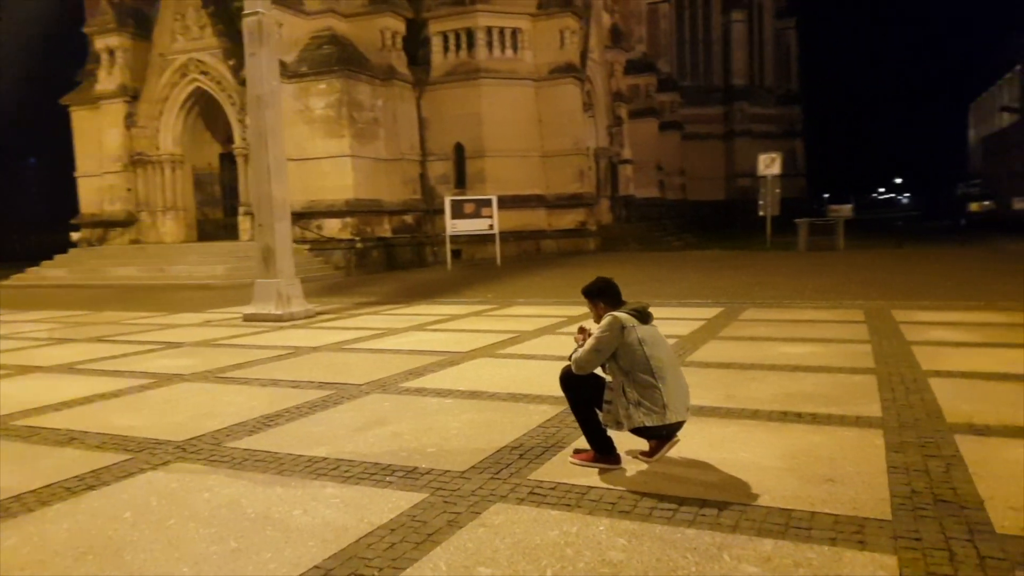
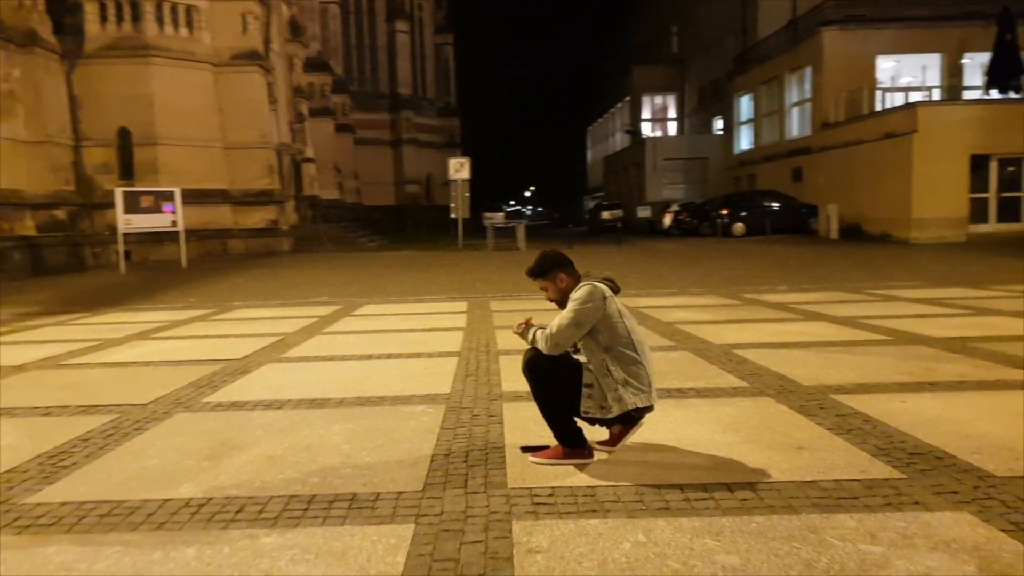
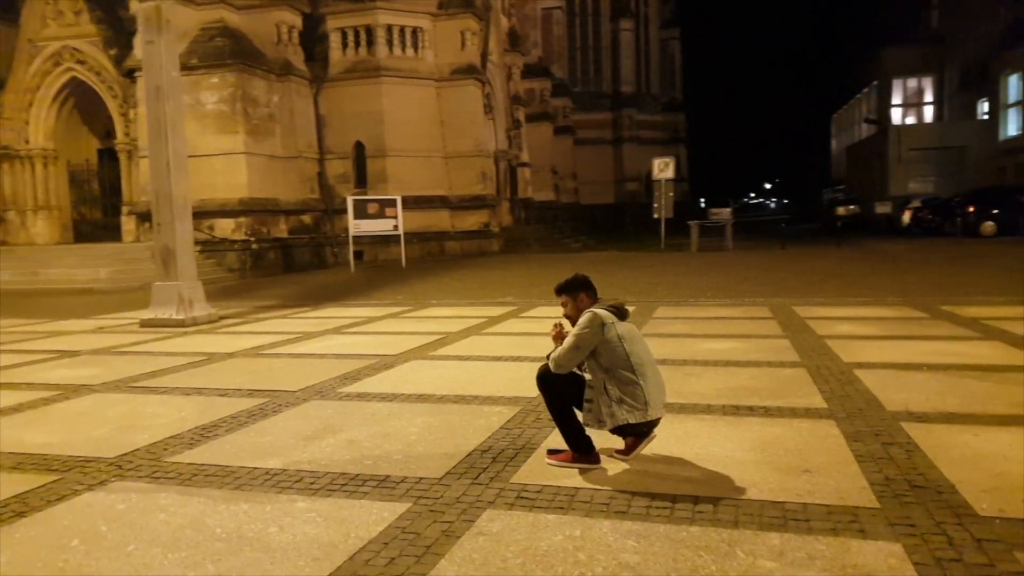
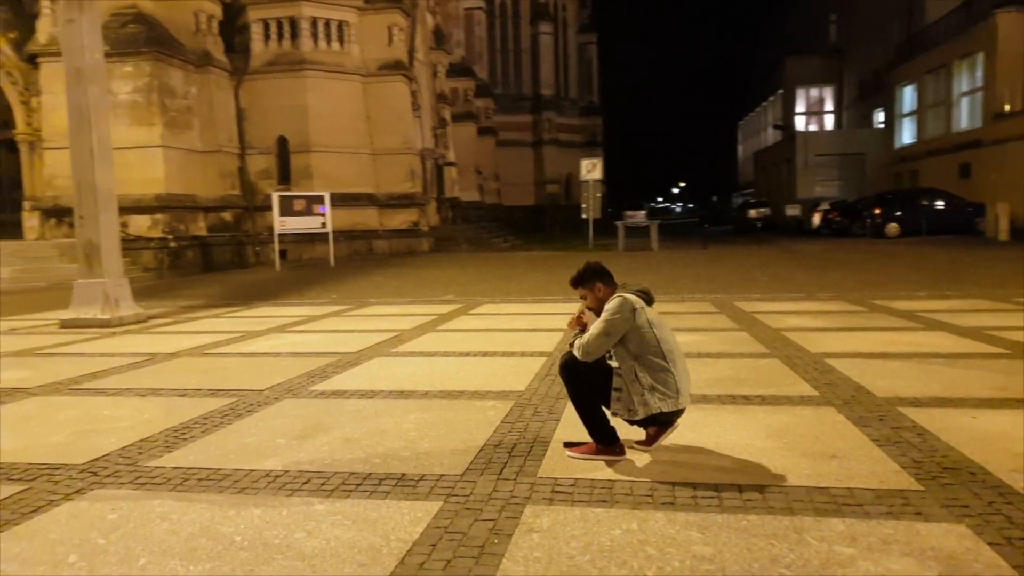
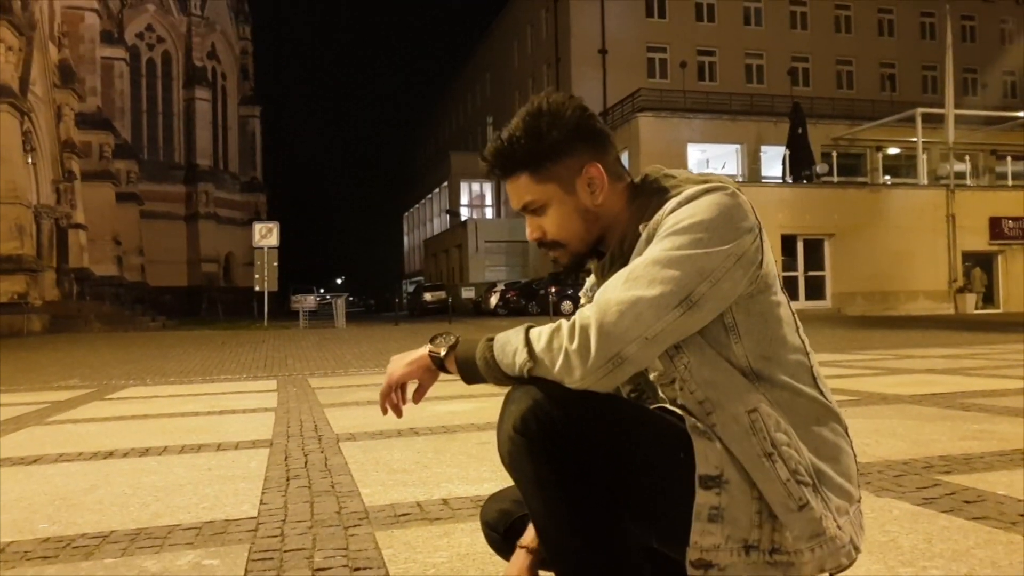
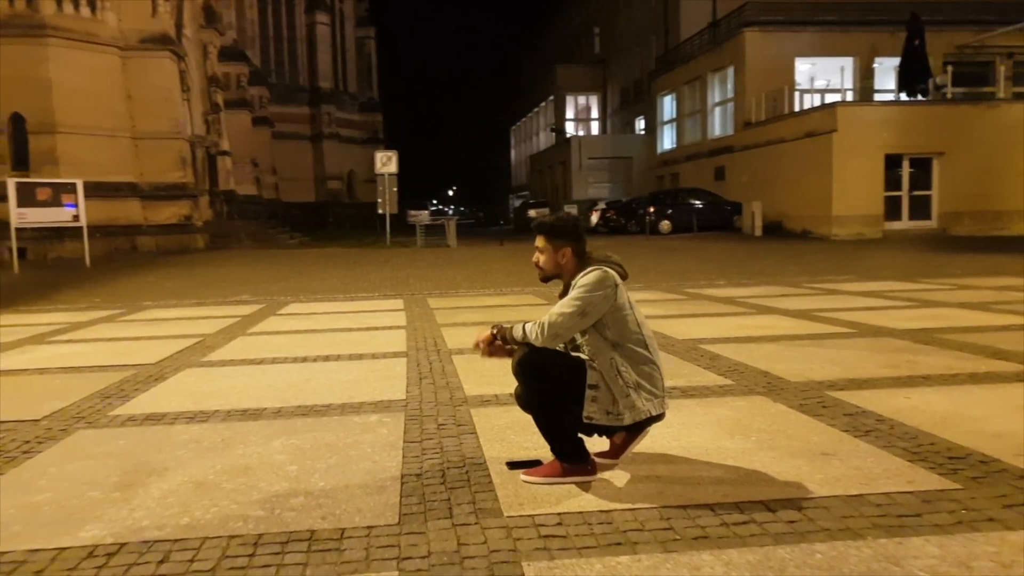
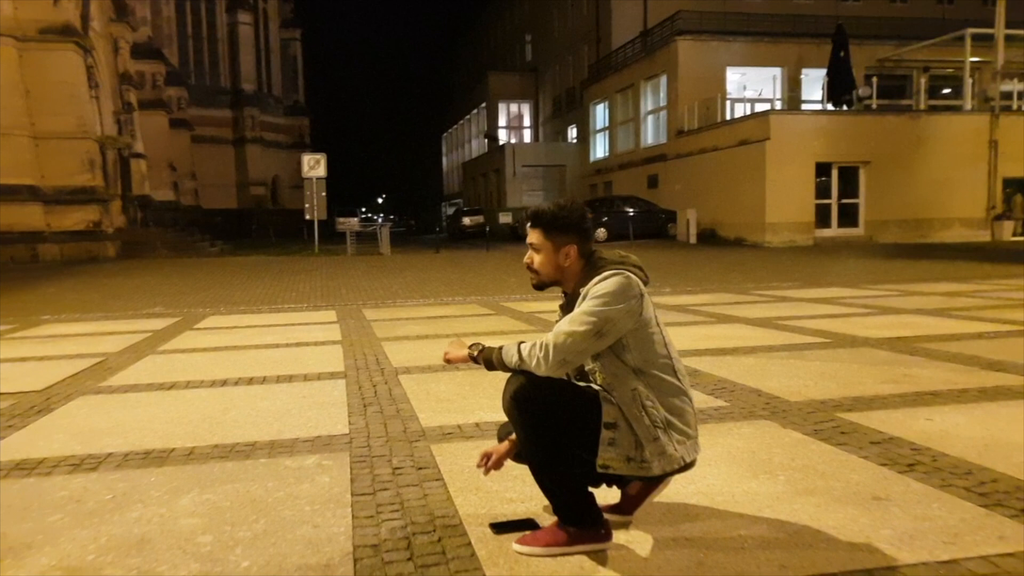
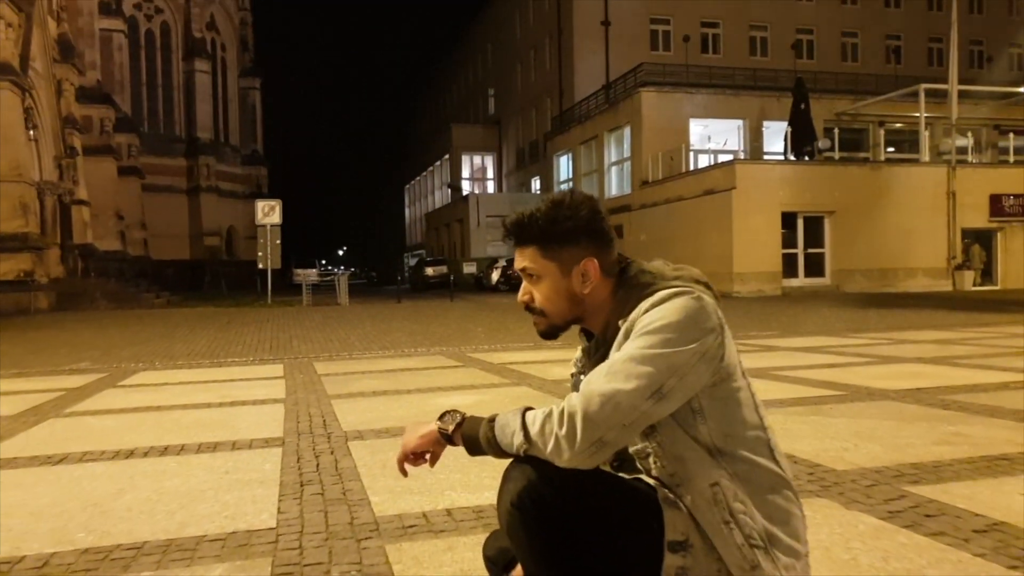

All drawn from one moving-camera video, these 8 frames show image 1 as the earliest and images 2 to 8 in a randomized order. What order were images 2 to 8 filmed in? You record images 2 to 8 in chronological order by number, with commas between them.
3, 4, 2, 6, 7, 8, 5
